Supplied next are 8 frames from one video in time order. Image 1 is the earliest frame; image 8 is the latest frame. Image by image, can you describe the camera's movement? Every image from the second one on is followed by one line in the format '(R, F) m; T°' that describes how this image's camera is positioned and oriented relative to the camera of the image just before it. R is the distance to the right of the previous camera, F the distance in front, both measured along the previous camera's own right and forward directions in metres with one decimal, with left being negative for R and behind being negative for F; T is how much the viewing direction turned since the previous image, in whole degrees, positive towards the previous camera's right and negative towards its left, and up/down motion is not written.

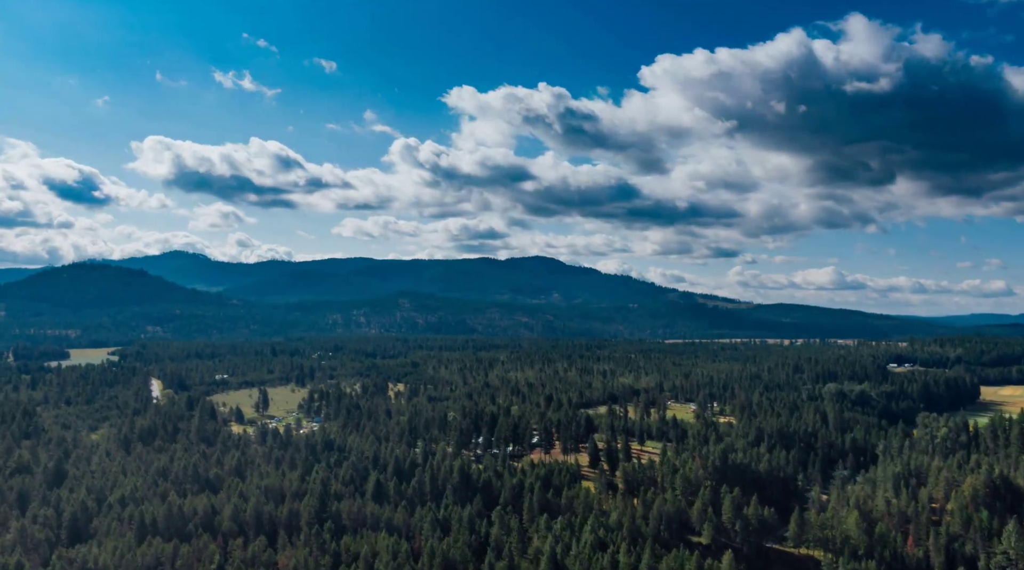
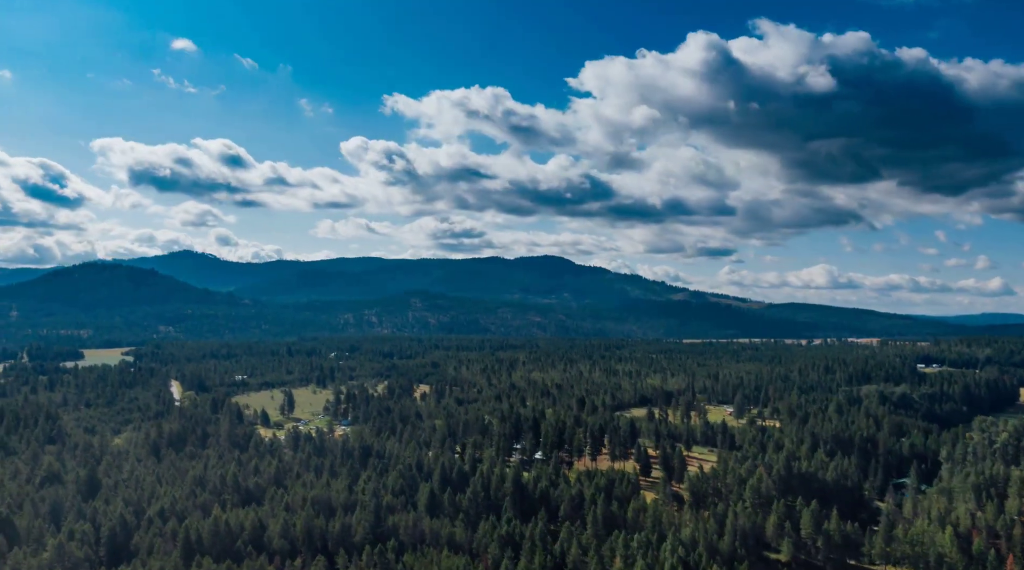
(-7.1, +7.8) m; -1°
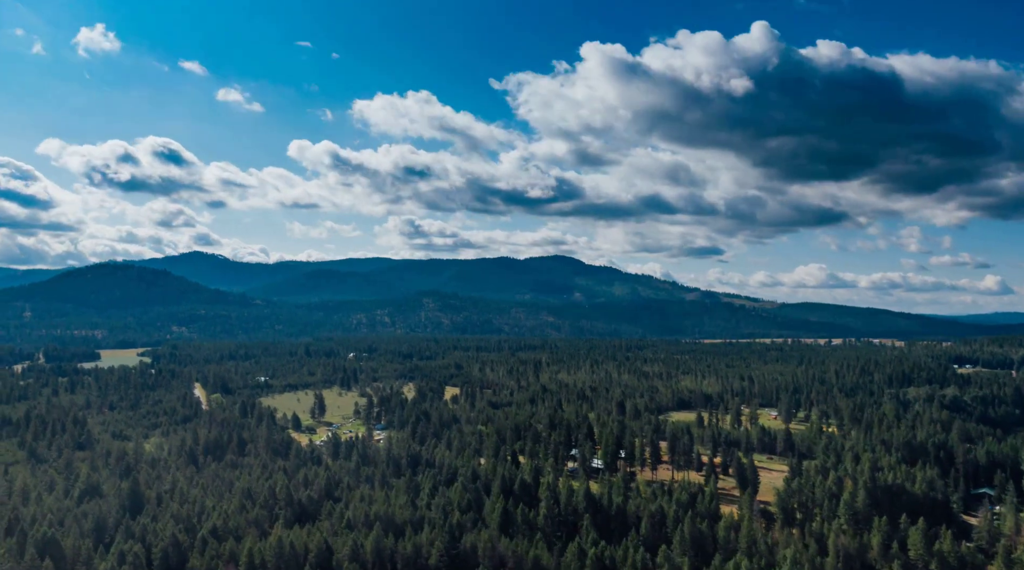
(-8.6, +9.1) m; -1°
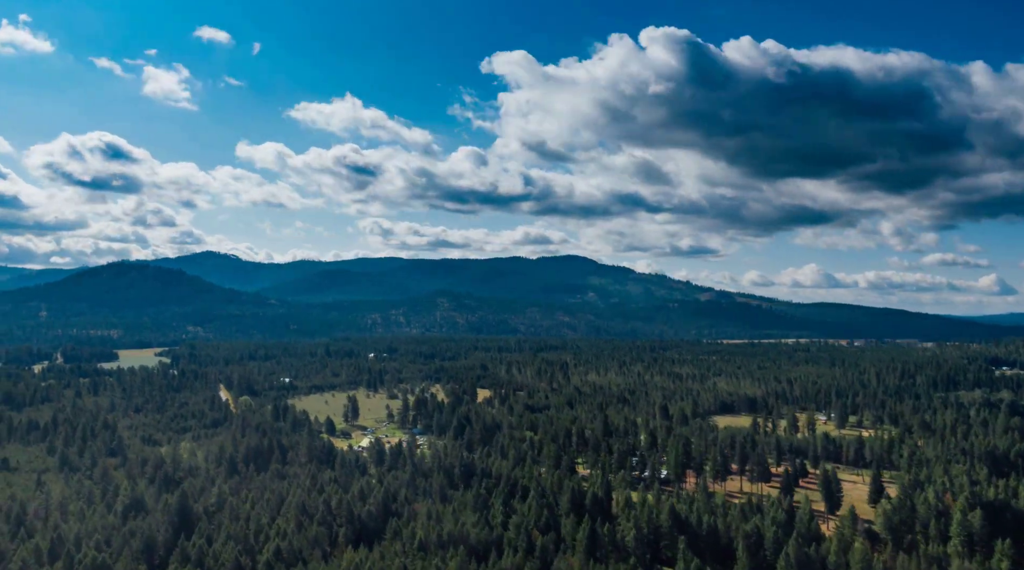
(-8.5, +9.4) m; -1°
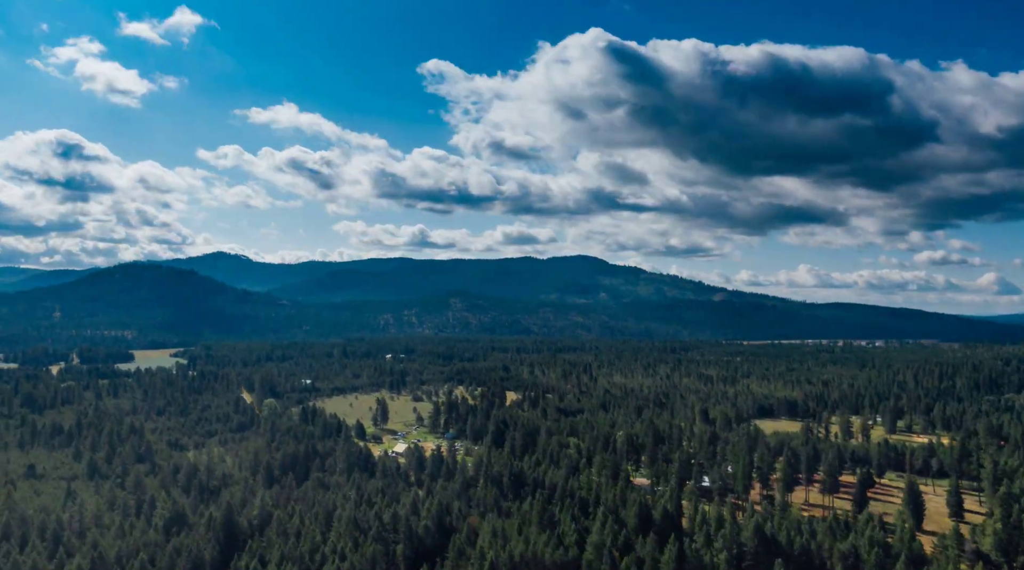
(-7.2, +8.2) m; -1°
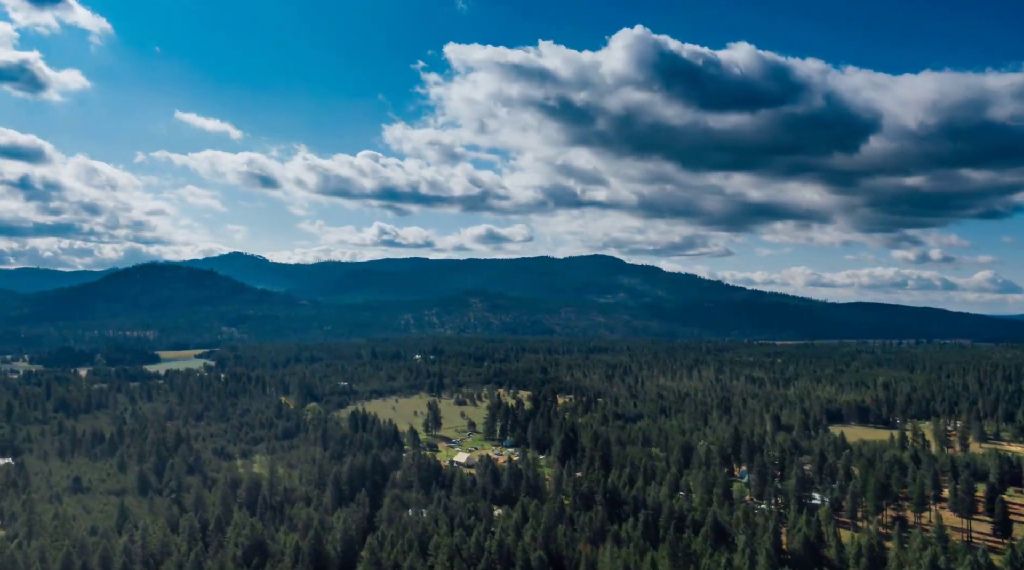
(-12.0, +13.6) m; -1°
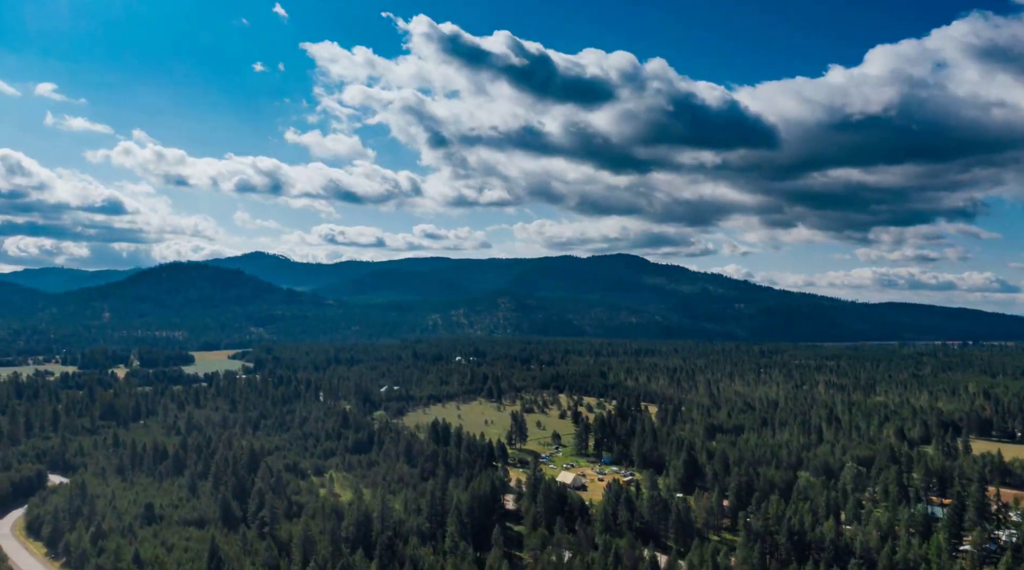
(-18.6, +22.4) m; -1°
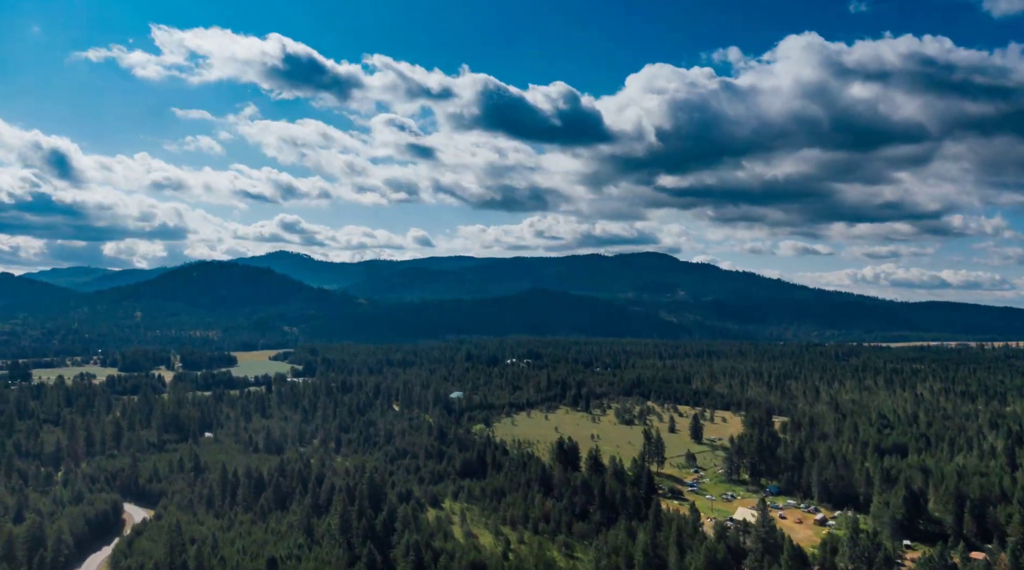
(-24.6, +30.8) m; -2°
